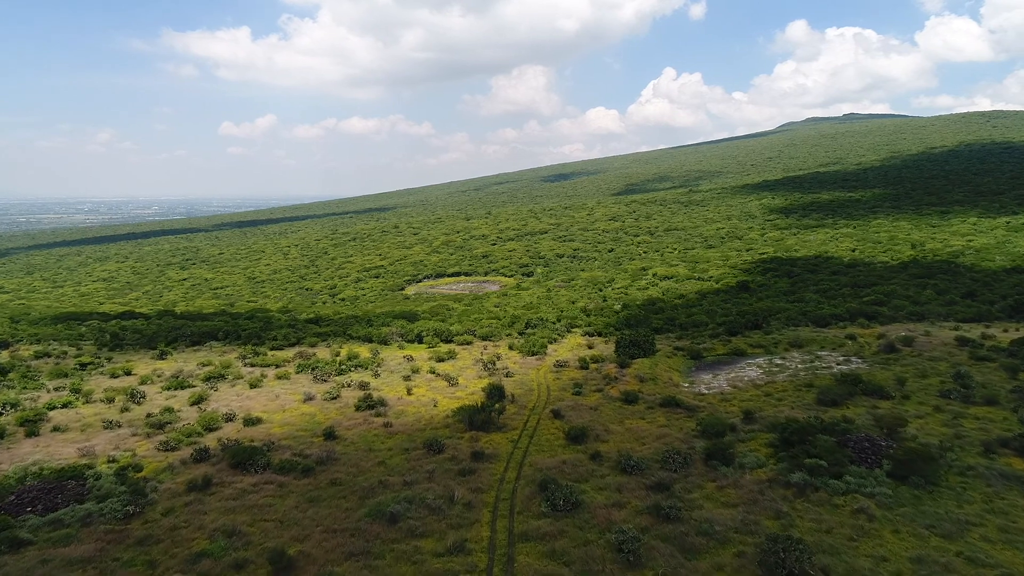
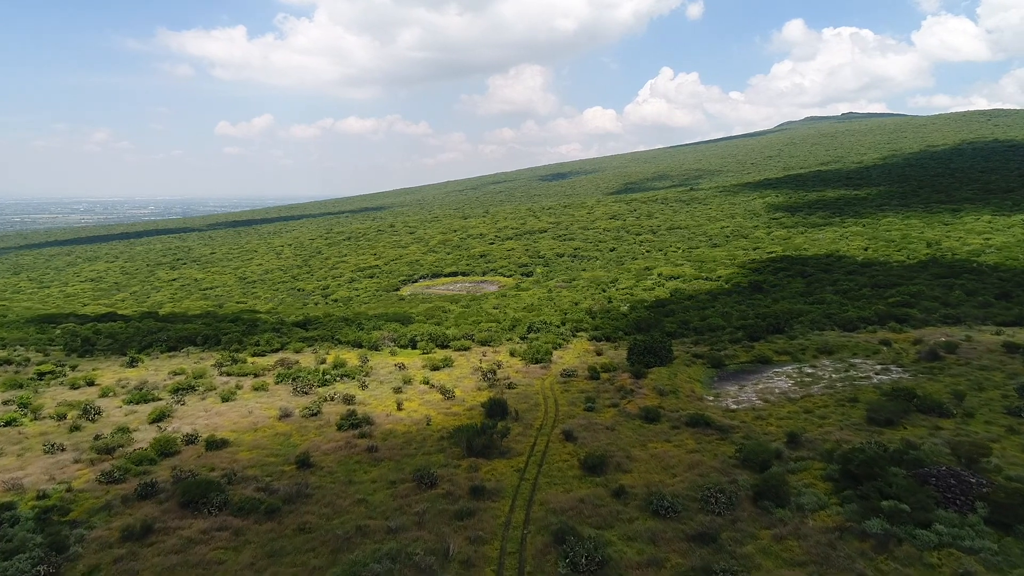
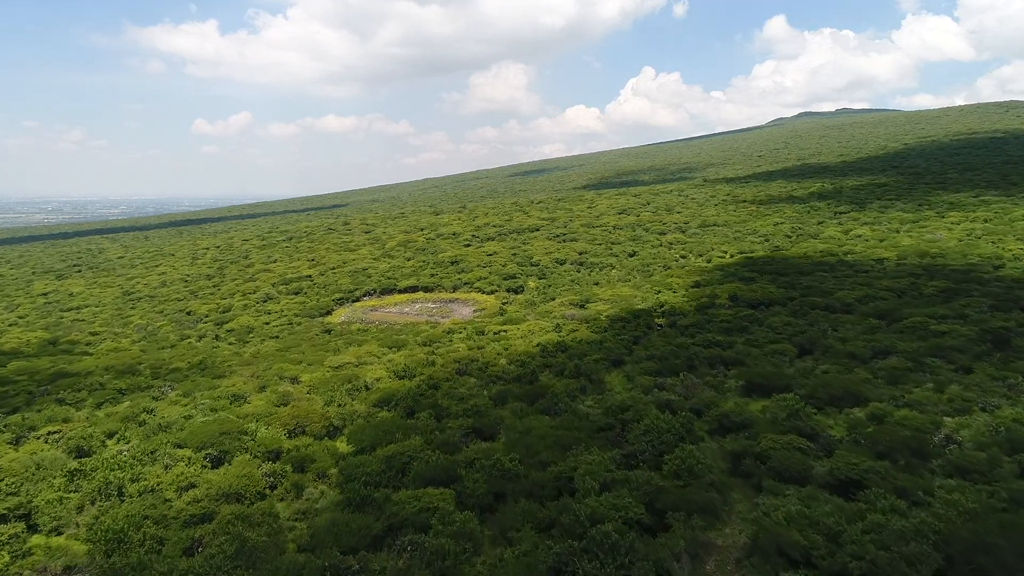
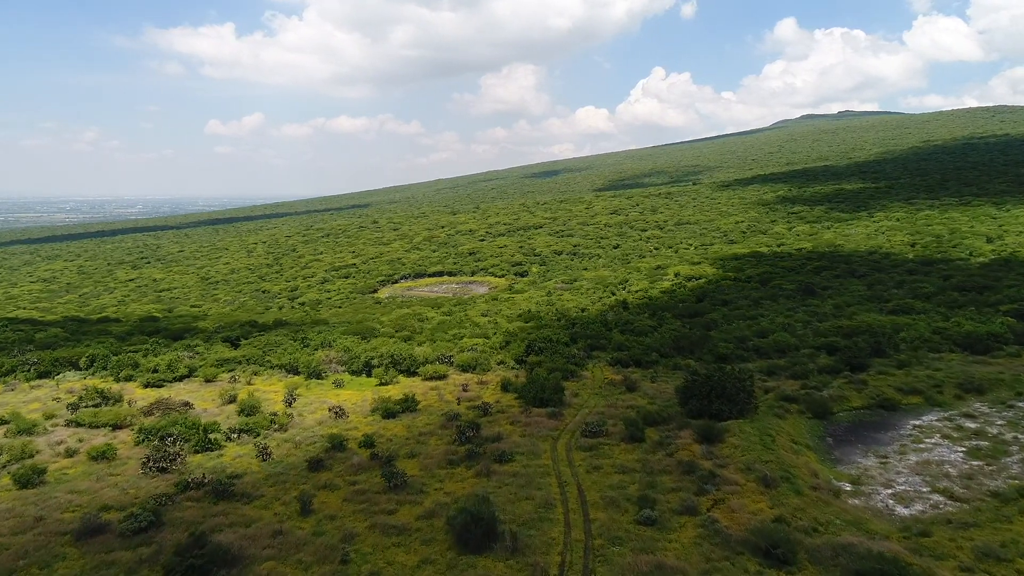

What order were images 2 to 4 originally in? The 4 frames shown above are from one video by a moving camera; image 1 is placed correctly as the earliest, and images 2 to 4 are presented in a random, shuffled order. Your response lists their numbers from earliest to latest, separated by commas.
2, 4, 3
